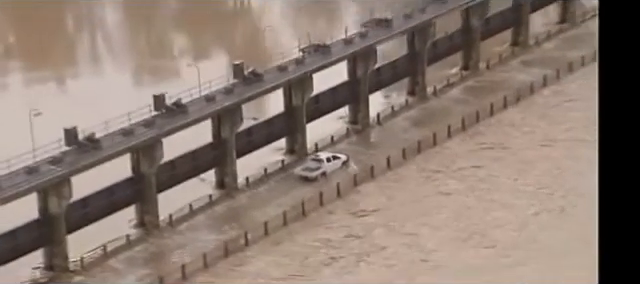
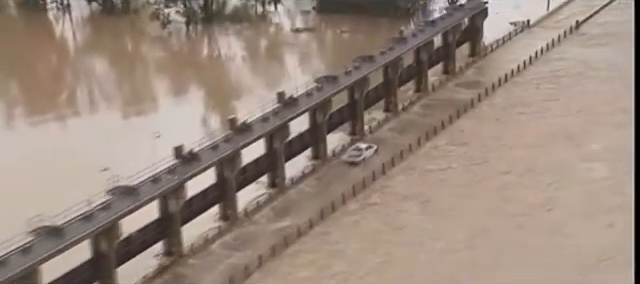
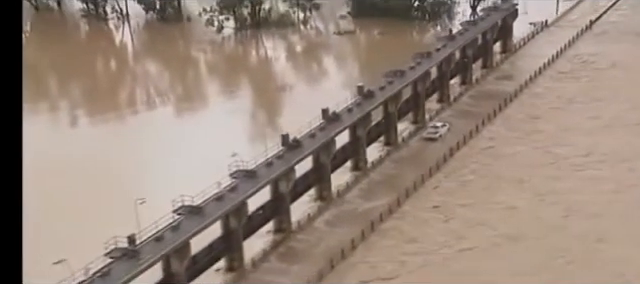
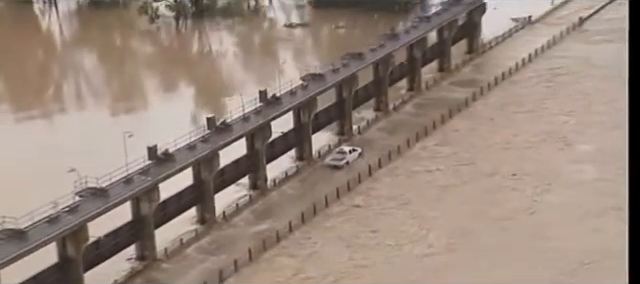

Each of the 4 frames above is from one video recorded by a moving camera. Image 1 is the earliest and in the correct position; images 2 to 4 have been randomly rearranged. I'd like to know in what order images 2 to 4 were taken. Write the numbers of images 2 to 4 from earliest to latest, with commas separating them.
4, 2, 3
